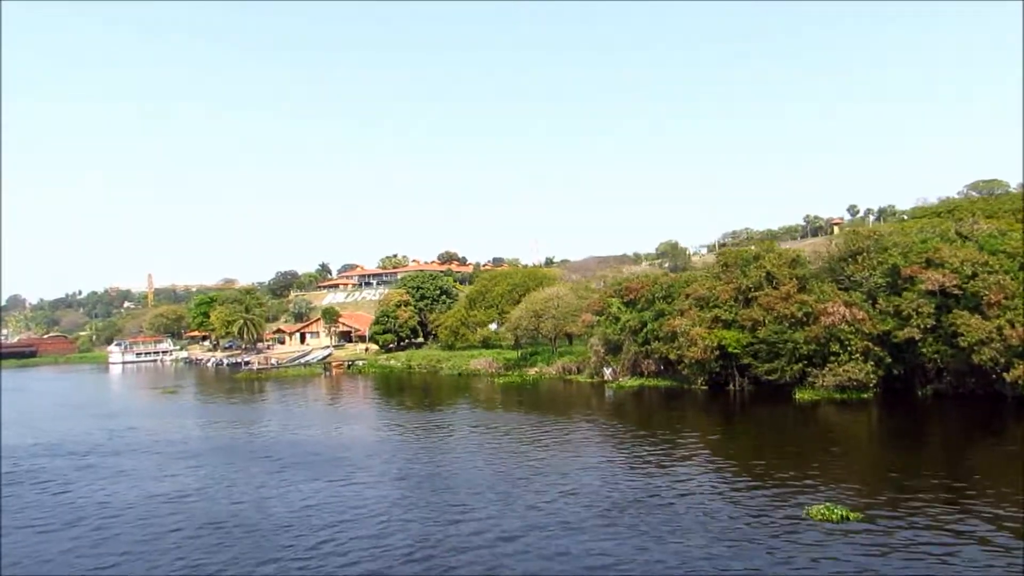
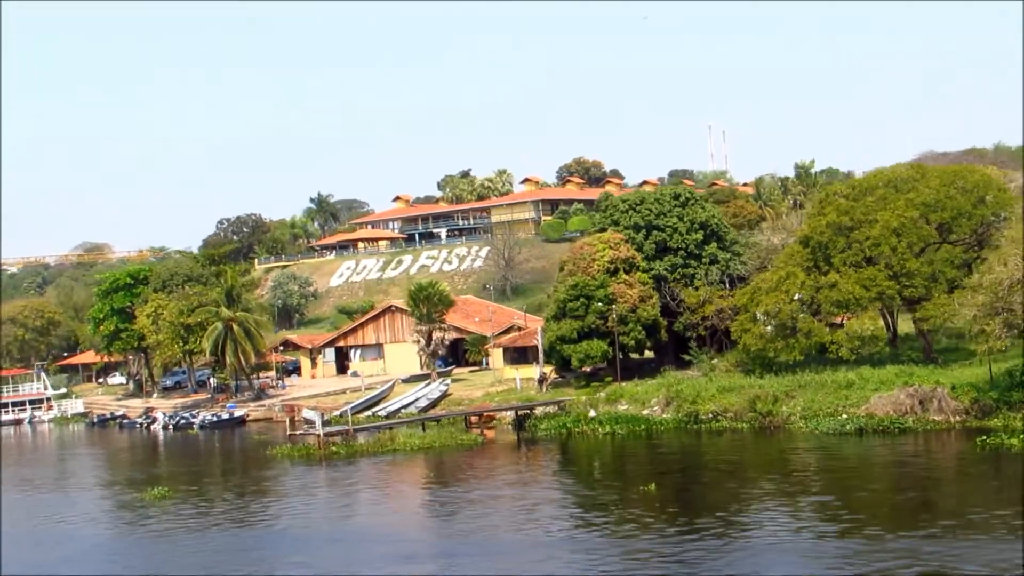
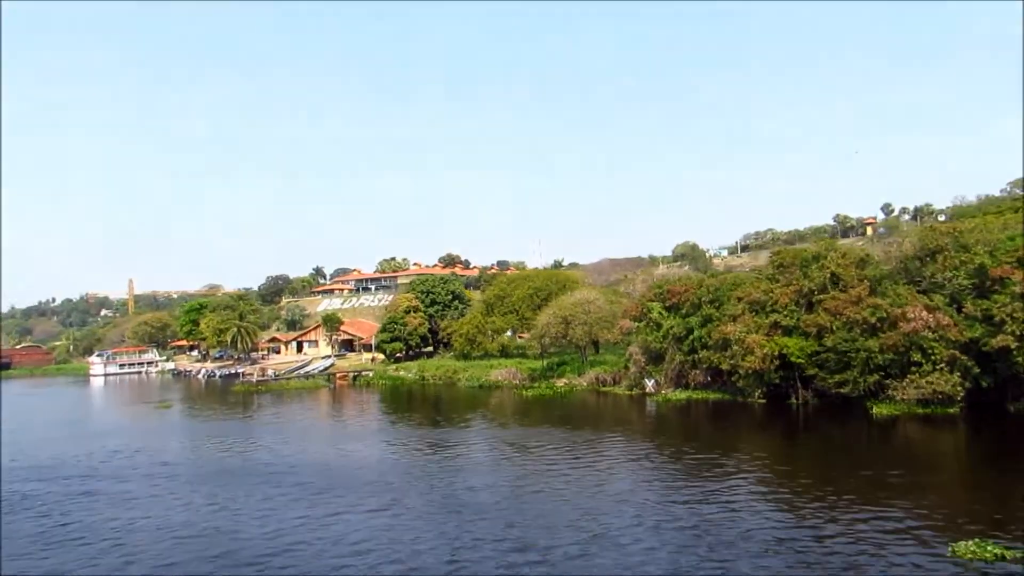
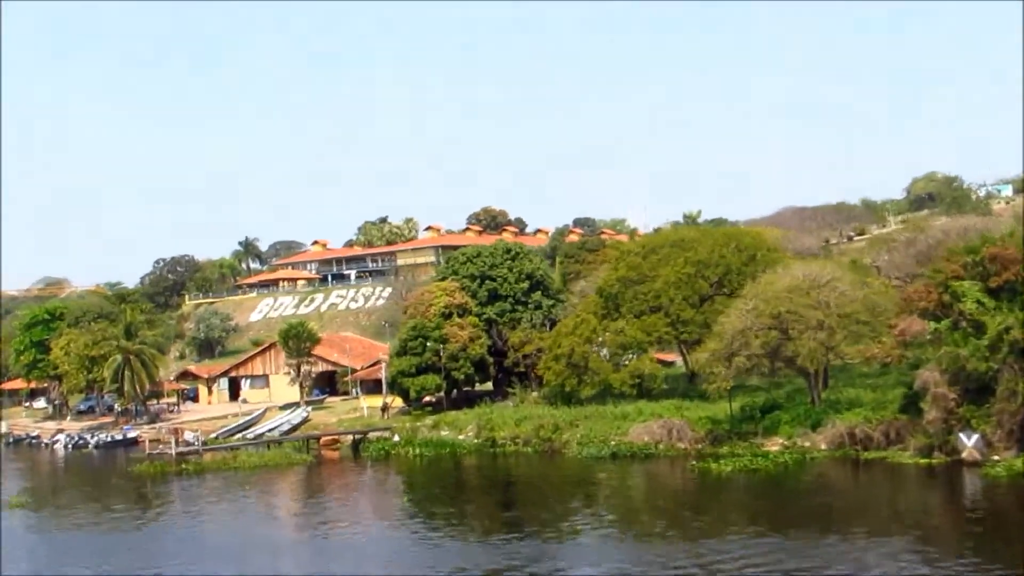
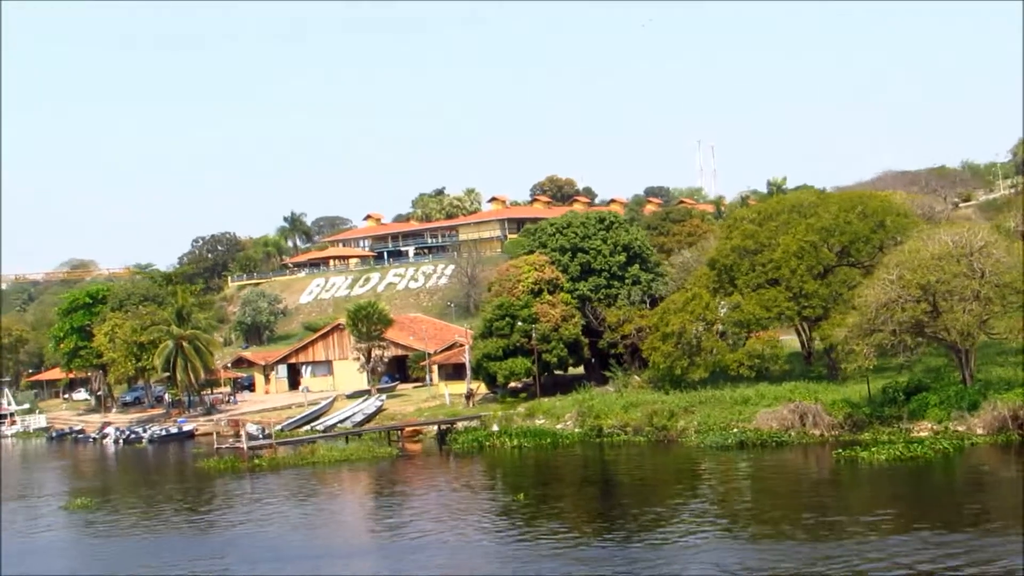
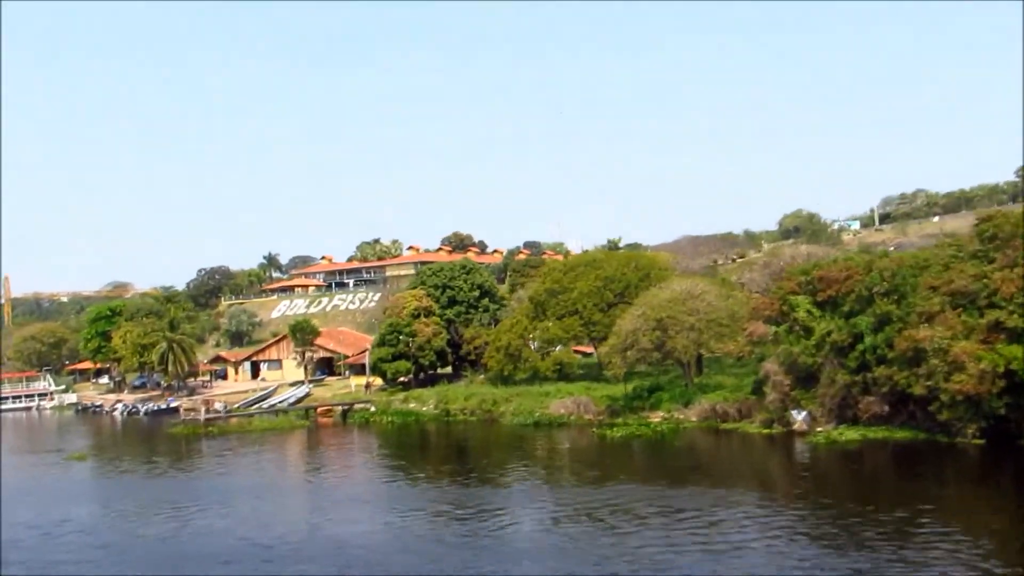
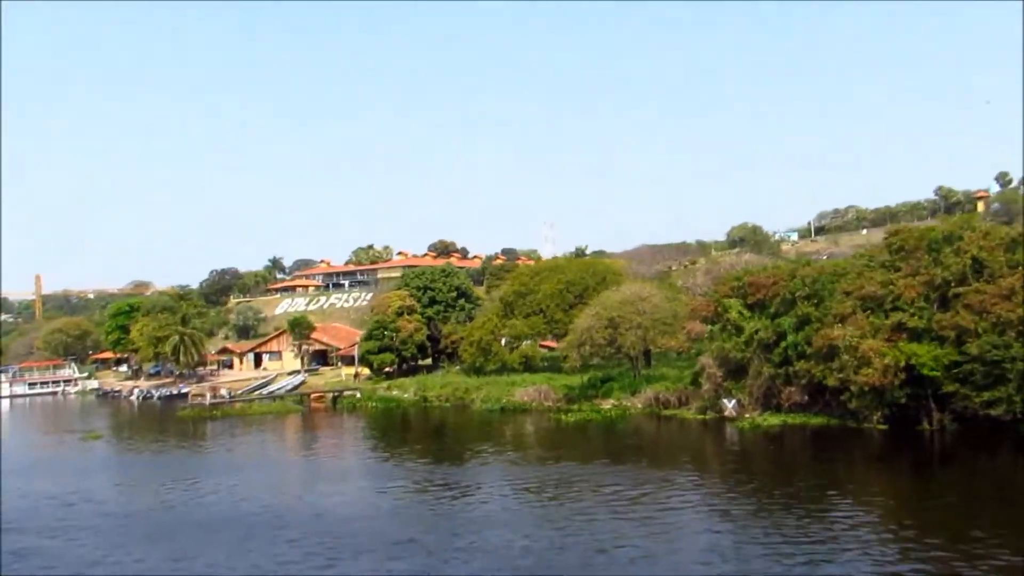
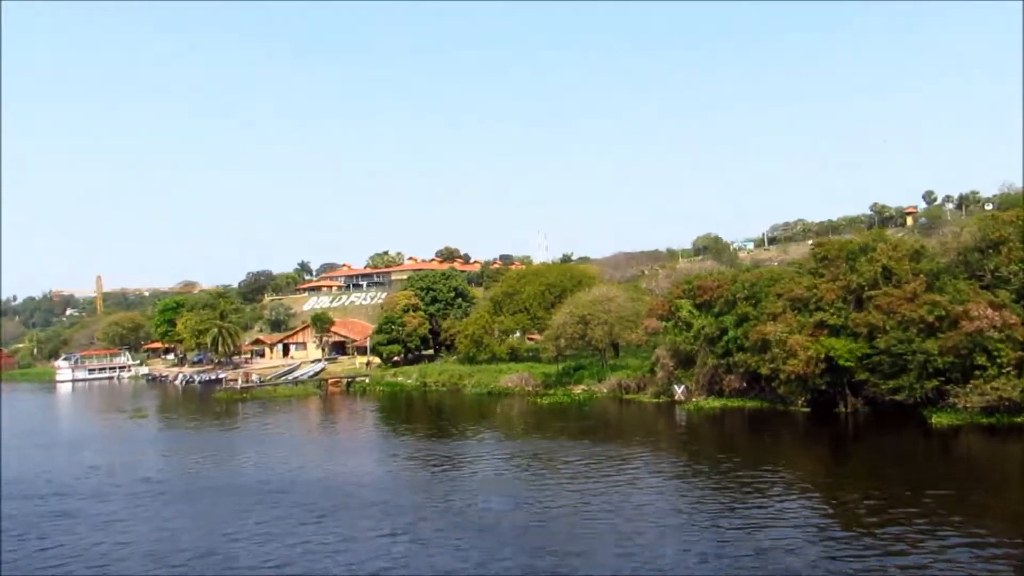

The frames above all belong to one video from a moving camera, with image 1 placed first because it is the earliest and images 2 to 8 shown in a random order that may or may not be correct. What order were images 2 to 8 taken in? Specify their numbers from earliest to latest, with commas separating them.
3, 8, 7, 6, 4, 5, 2
